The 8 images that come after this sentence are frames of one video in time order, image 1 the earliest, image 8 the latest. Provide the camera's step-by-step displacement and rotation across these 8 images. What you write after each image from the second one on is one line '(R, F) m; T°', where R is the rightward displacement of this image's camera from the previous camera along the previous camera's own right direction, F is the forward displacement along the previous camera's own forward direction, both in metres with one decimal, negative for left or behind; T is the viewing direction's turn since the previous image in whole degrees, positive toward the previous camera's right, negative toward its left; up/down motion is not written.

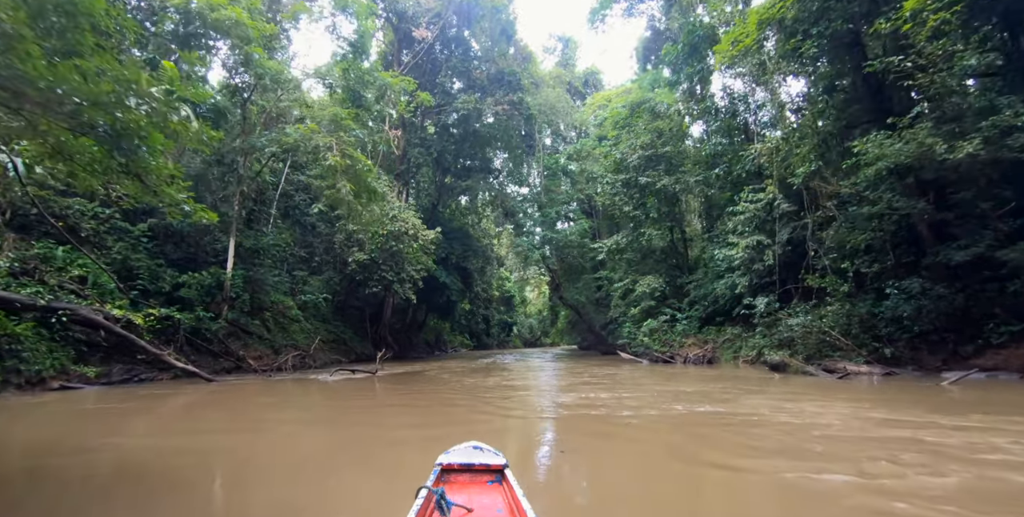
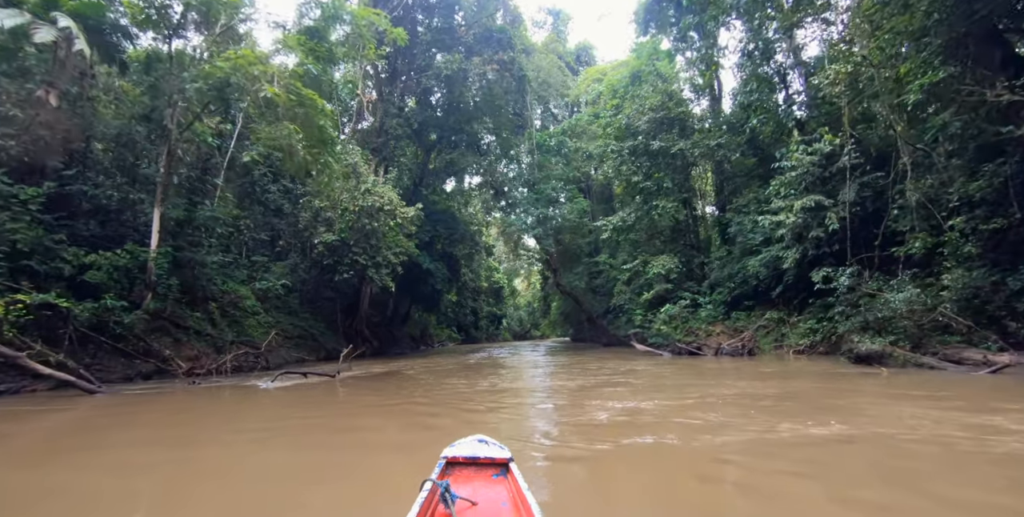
(-0.2, +2.7) m; +1°
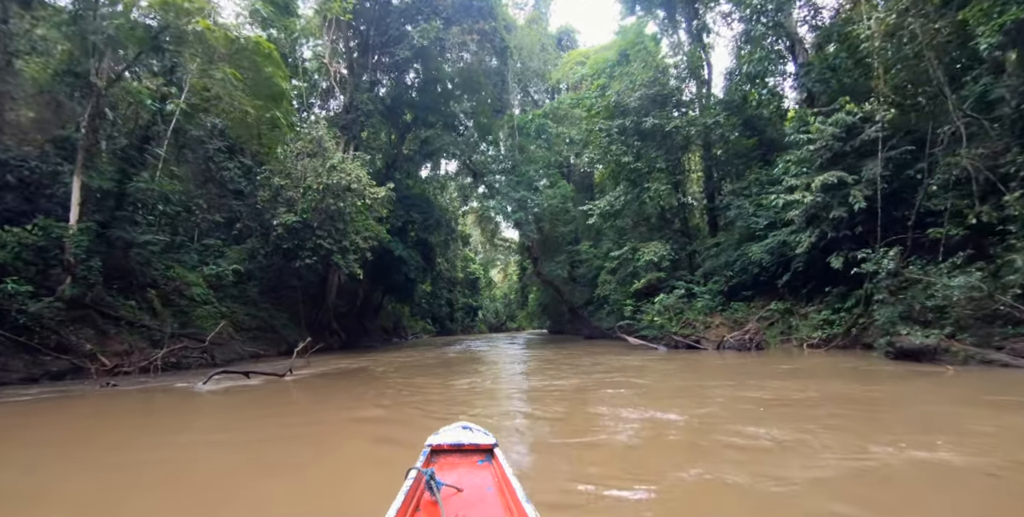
(-0.2, +1.4) m; +3°
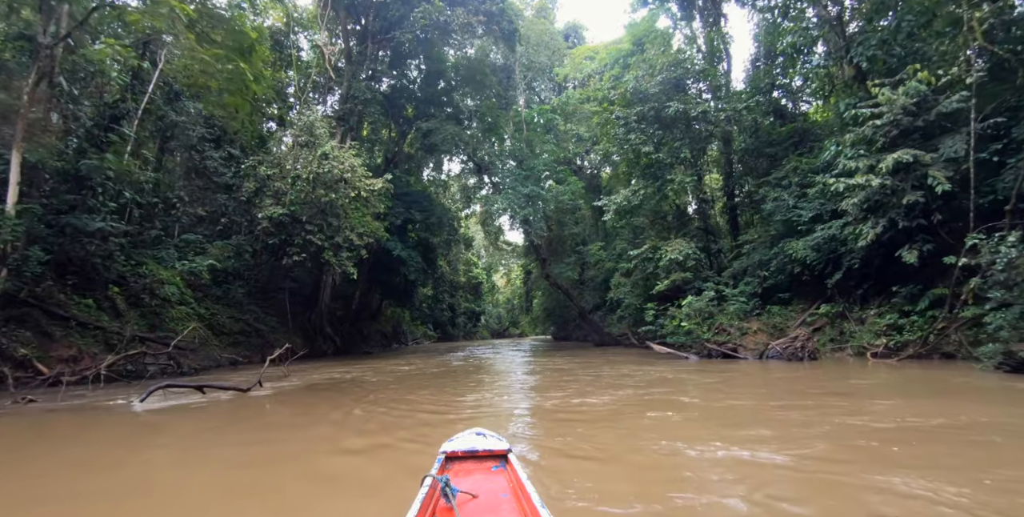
(-0.2, +1.5) m; 0°
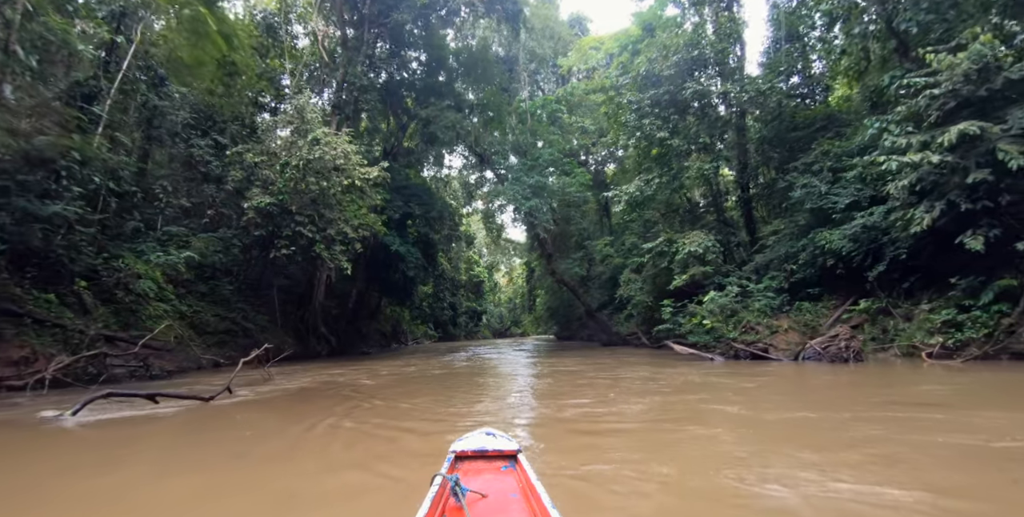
(-0.1, +1.0) m; 0°
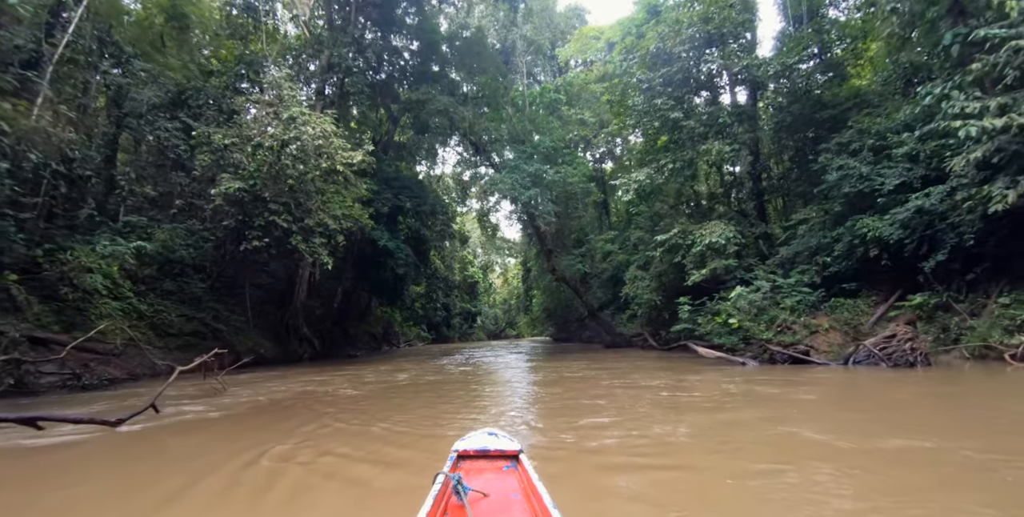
(-0.1, +1.3) m; +1°
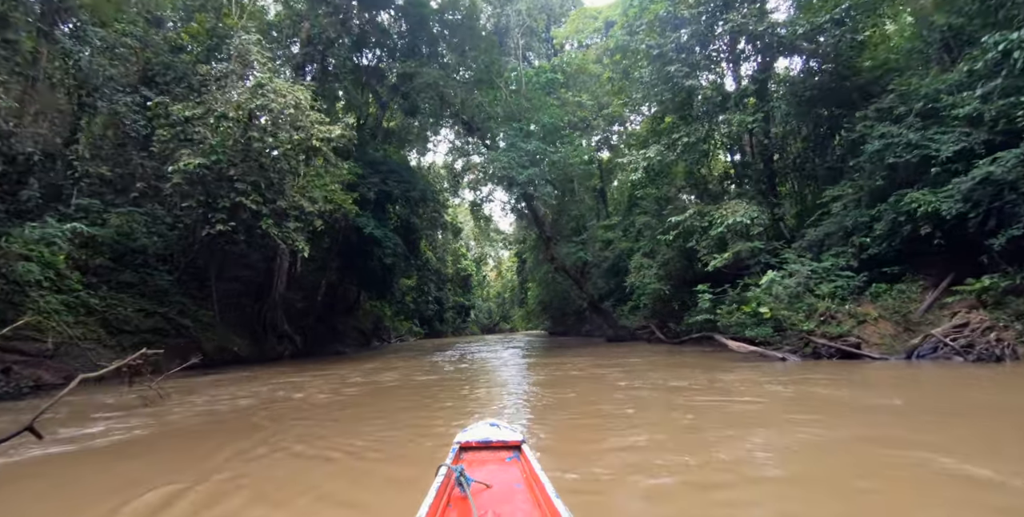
(-0.1, +1.2) m; +1°
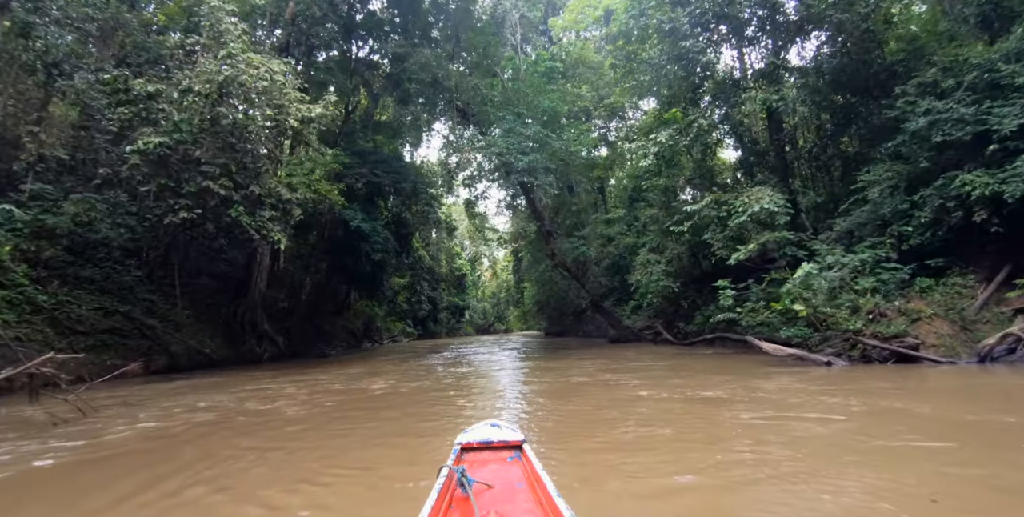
(-0.1, +1.0) m; +1°
